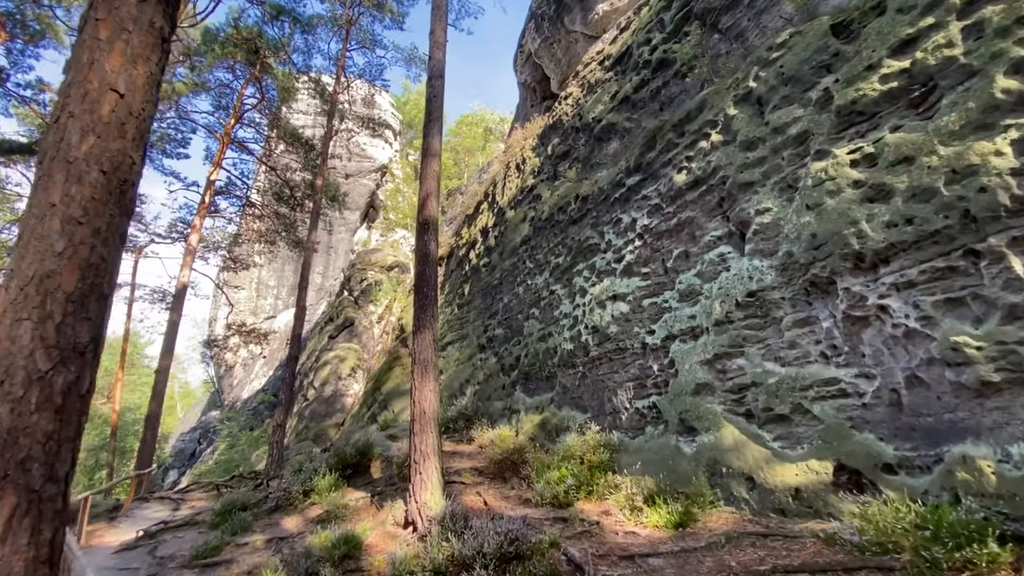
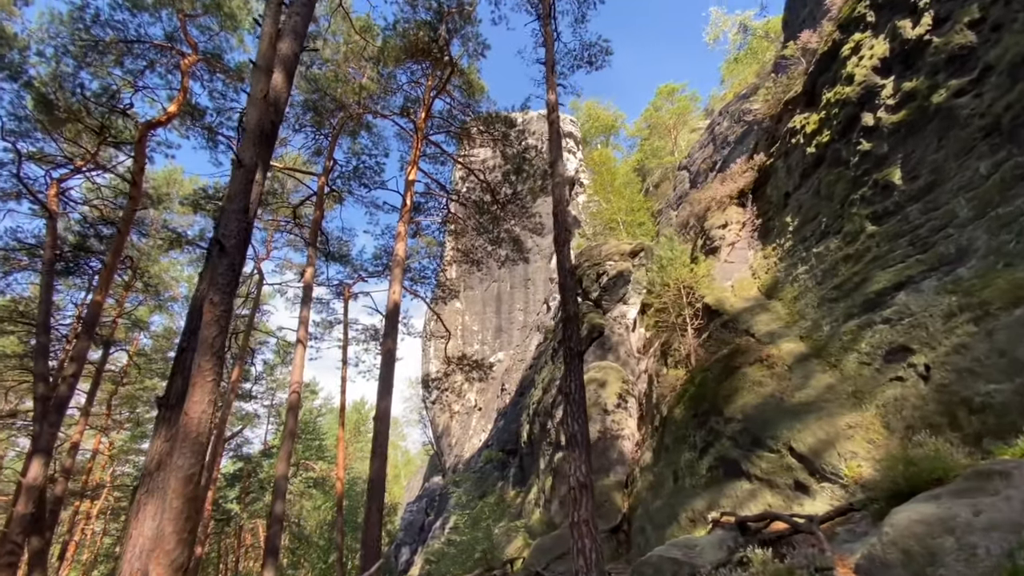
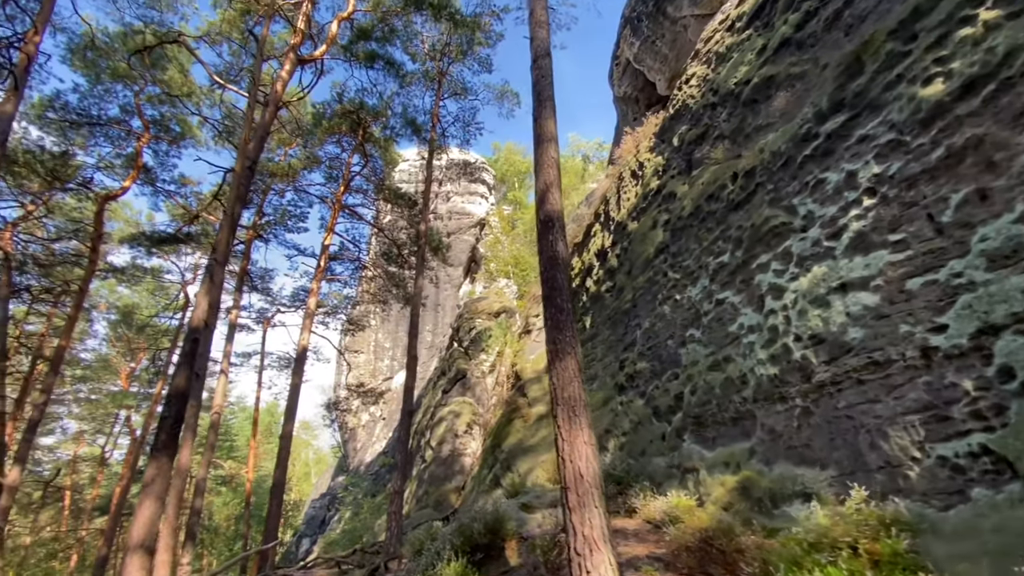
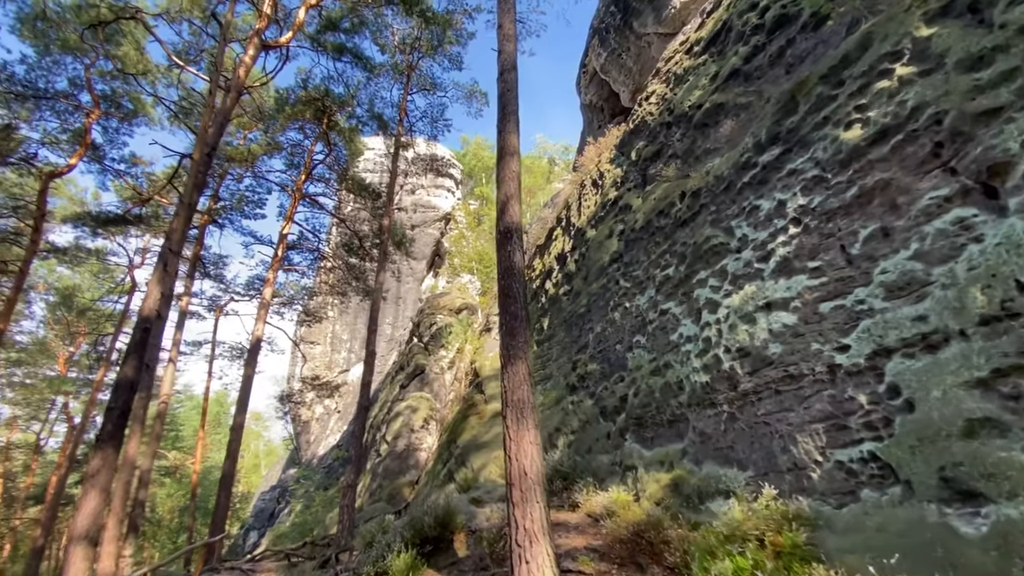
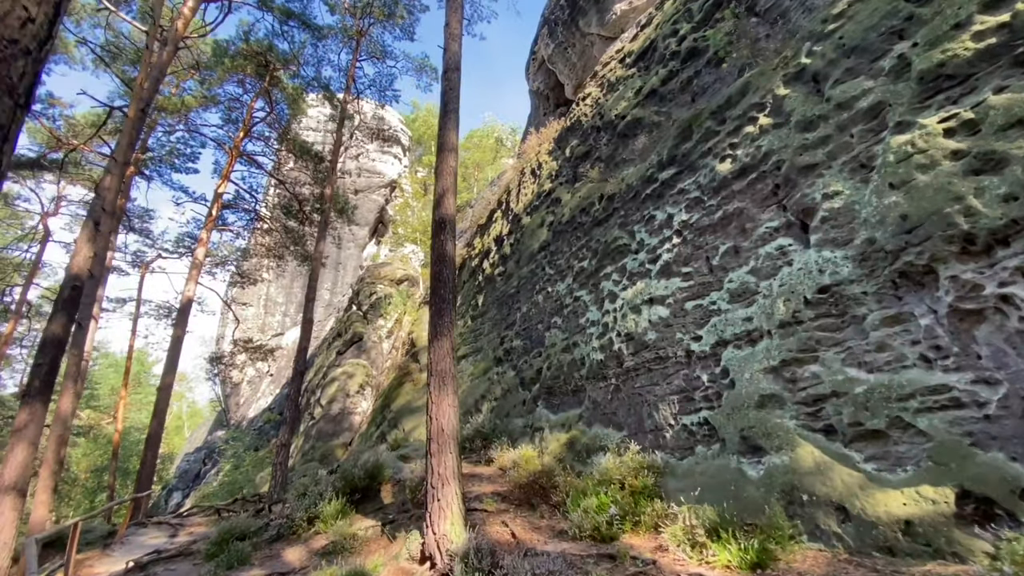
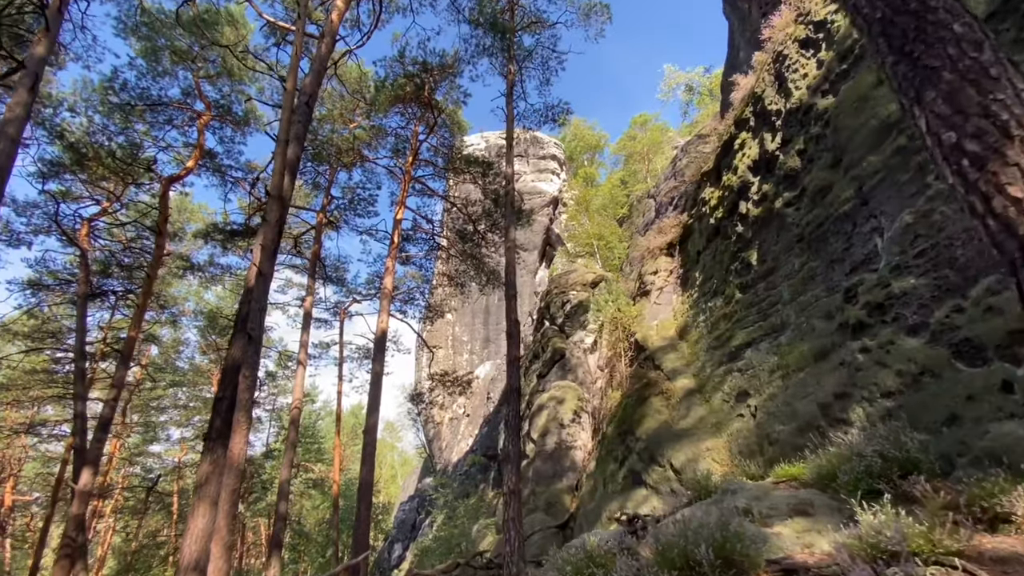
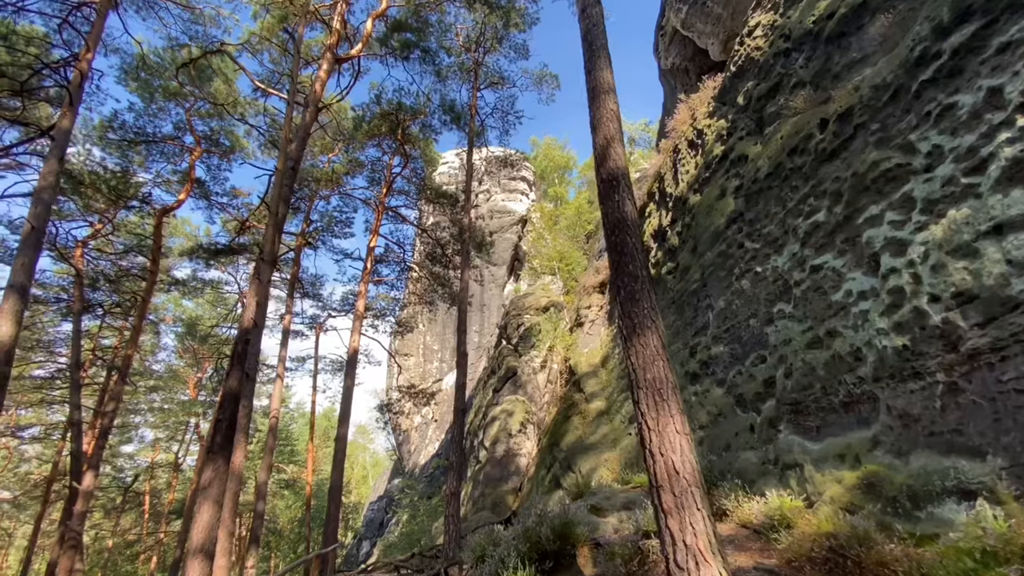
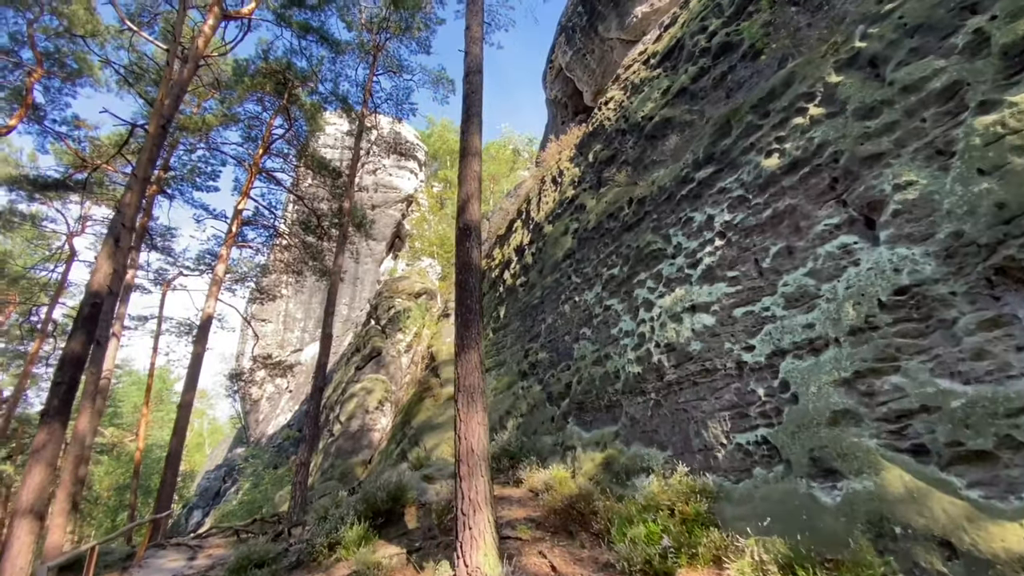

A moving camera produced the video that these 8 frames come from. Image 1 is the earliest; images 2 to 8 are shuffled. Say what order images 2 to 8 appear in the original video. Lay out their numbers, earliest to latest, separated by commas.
5, 8, 4, 3, 7, 6, 2
